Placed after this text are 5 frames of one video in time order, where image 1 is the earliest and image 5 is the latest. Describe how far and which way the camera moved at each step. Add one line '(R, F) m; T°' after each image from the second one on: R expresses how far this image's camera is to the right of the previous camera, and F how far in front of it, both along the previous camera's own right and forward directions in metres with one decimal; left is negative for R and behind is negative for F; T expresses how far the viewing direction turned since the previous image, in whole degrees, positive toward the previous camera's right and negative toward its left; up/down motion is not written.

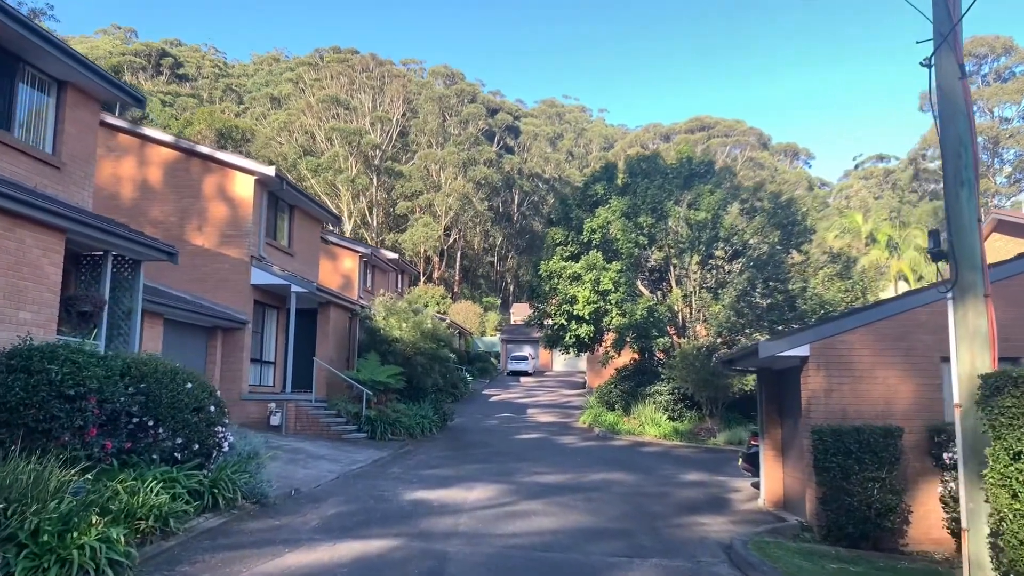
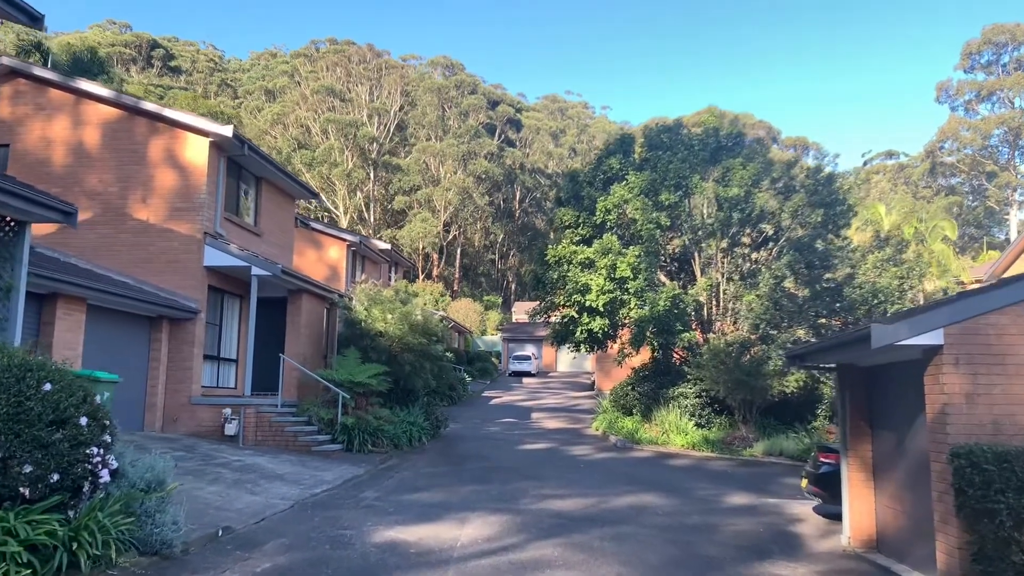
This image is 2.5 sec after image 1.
(-0.1, +2.9) m; 0°
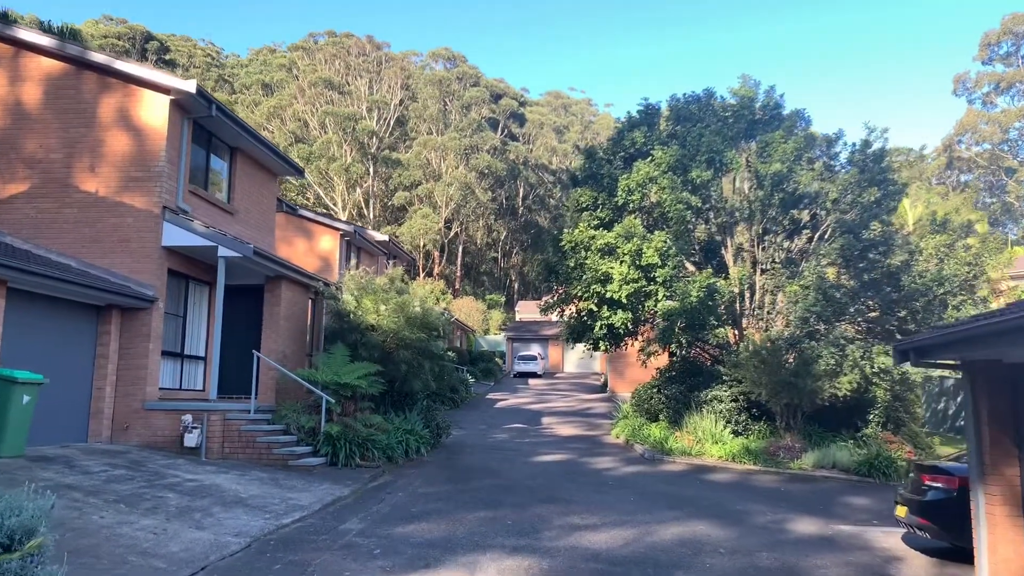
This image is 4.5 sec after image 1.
(-0.2, +2.3) m; 0°
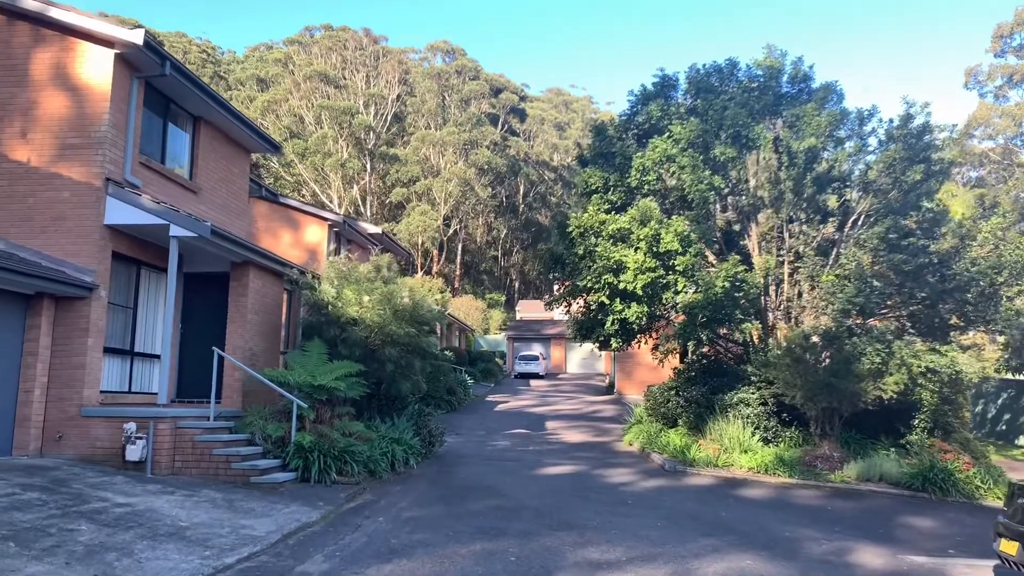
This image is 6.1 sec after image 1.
(0.0, +1.8) m; 0°
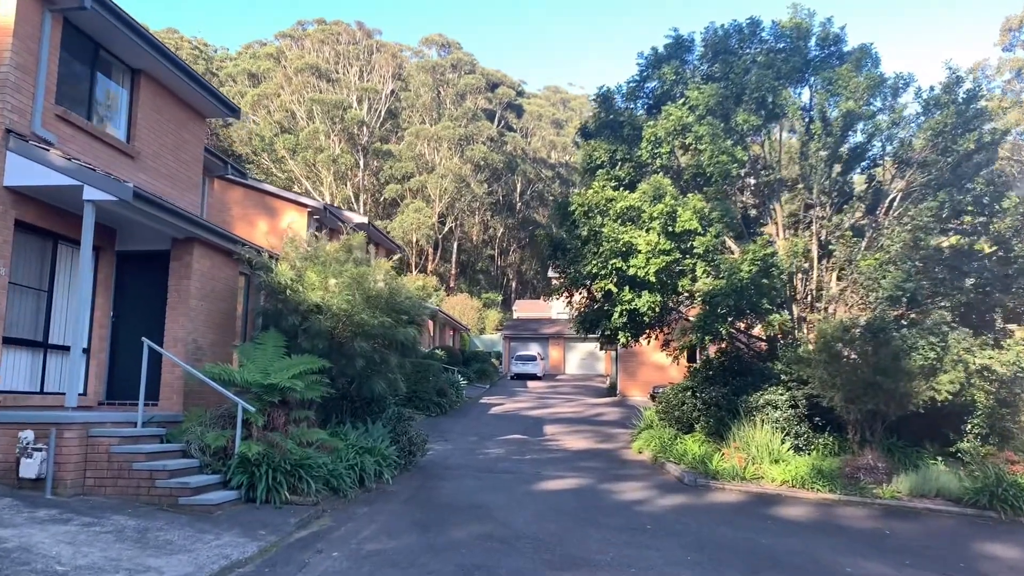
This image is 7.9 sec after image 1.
(+0.1, +2.0) m; 0°
